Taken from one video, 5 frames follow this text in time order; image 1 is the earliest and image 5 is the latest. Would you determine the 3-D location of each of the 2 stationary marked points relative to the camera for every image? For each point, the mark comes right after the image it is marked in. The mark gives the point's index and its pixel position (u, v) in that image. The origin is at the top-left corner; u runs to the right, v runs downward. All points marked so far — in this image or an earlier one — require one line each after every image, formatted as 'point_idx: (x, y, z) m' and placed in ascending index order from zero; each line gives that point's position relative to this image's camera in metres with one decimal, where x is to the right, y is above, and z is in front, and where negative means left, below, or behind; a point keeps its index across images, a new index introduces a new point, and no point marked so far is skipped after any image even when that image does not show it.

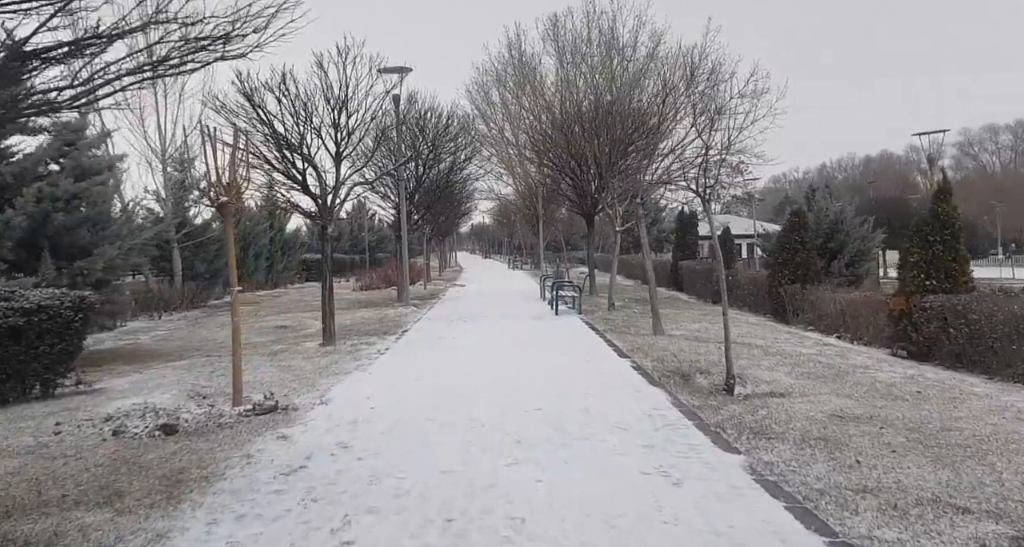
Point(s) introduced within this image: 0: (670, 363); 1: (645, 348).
0: (+2.2, -1.2, +8.3) m
1: (+2.1, -1.2, +9.6) m
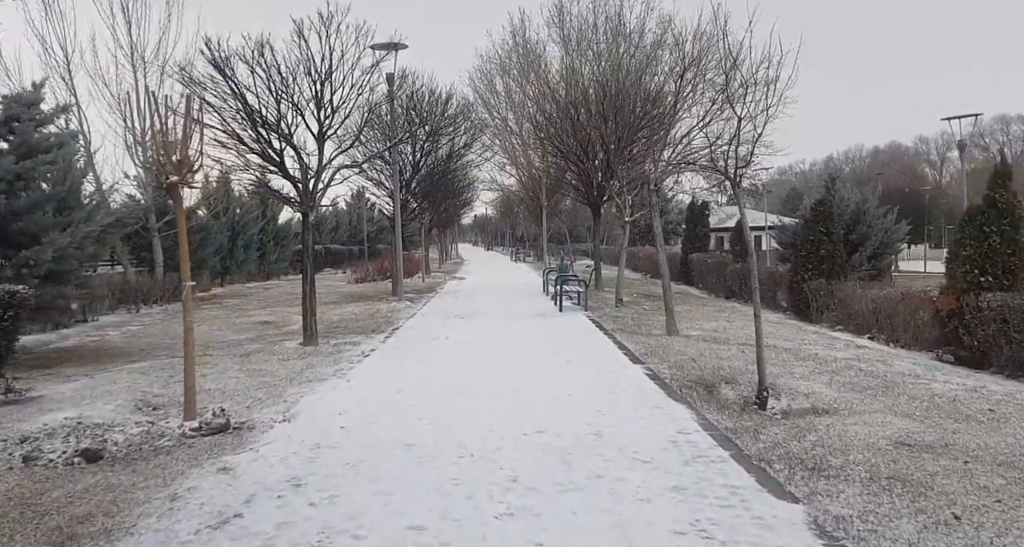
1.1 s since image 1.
0: (+2.1, -1.2, +7.3) m
1: (+2.1, -1.1, +8.6) m
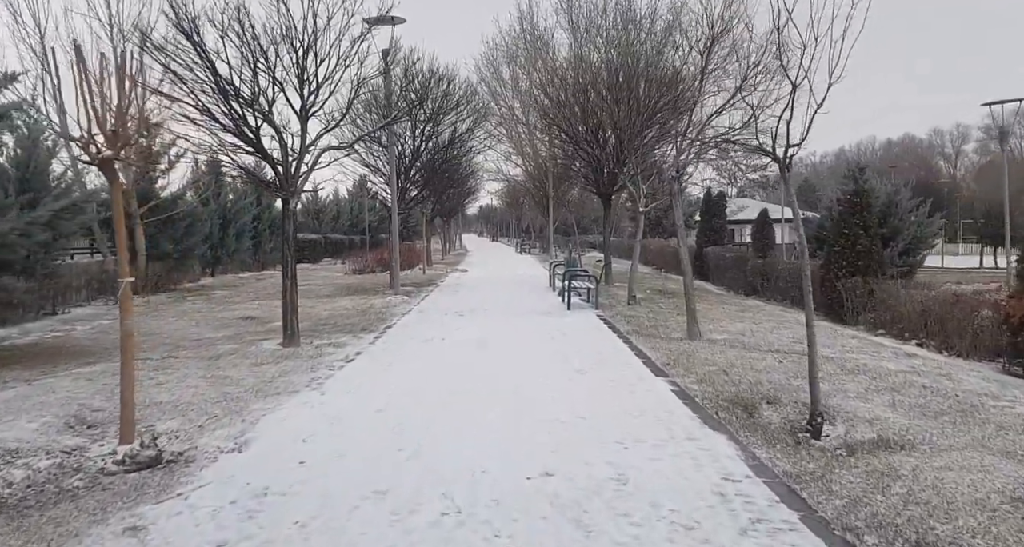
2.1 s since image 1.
0: (+2.2, -1.1, +6.2) m
1: (+2.1, -1.1, +7.5) m
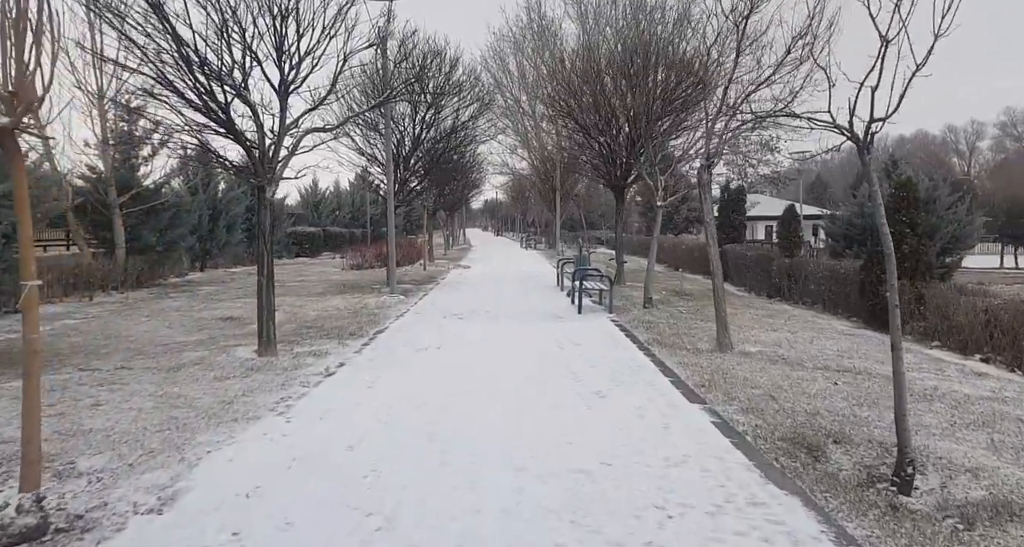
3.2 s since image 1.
0: (+2.2, -1.2, +5.1) m
1: (+2.2, -1.1, +6.4) m
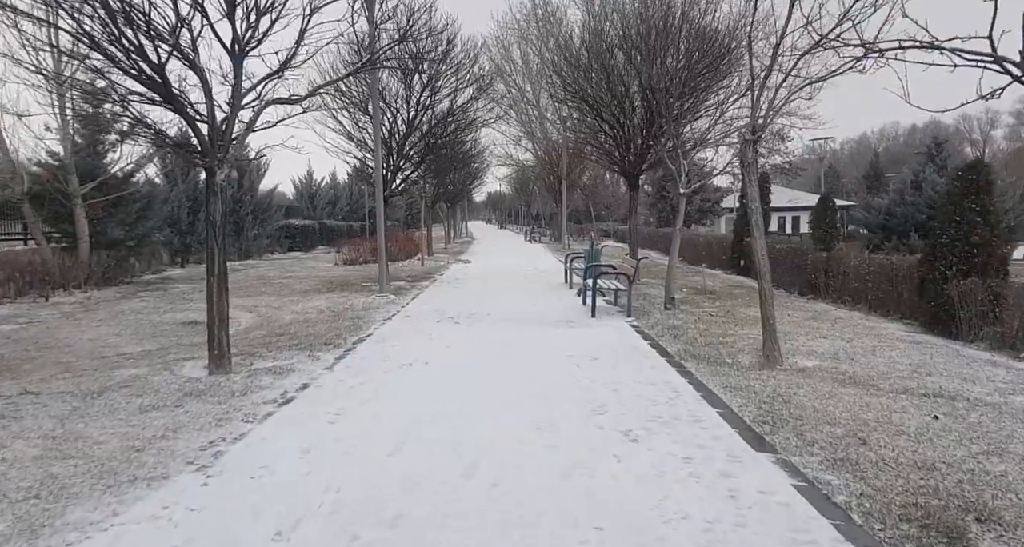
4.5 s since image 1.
0: (+2.2, -1.2, +3.7) m
1: (+2.2, -1.1, +4.9) m
